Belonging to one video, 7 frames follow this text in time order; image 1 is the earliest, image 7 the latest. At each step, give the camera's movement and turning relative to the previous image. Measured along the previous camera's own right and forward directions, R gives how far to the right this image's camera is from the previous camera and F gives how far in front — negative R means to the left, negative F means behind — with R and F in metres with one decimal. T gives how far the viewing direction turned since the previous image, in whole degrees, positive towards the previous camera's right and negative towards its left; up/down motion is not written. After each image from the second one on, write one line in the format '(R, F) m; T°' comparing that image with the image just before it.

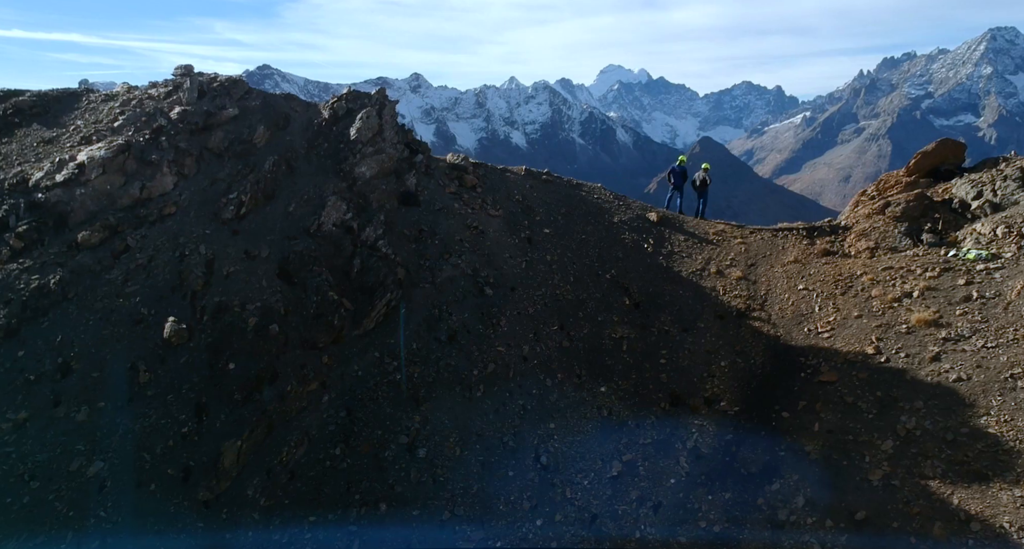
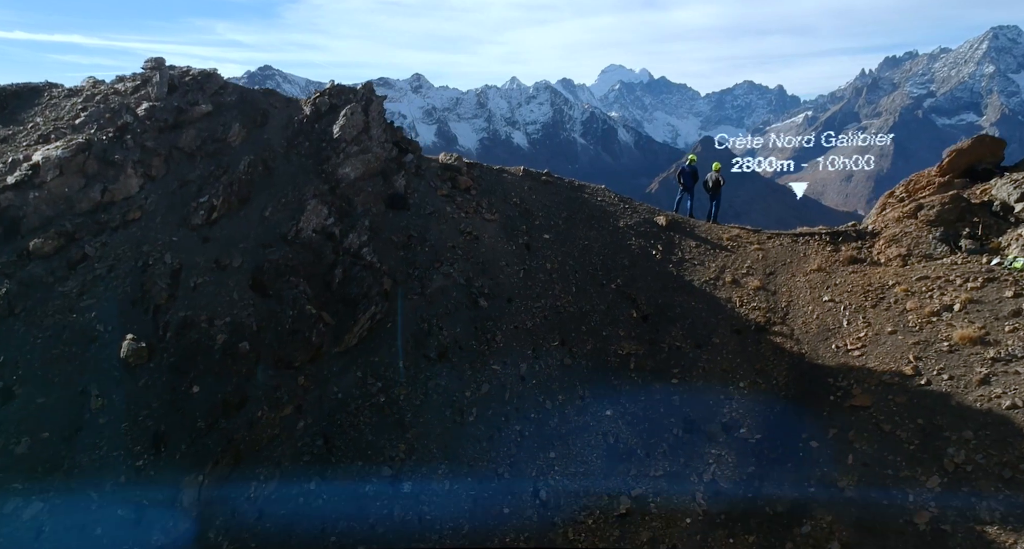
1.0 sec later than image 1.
(+0.1, +1.6) m; 0°
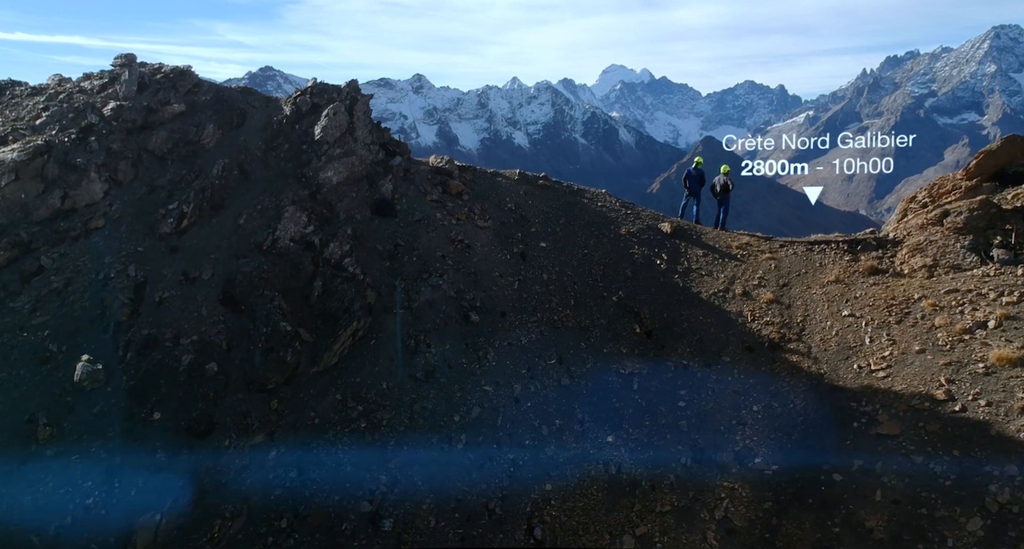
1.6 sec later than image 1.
(+0.2, +1.2) m; 0°
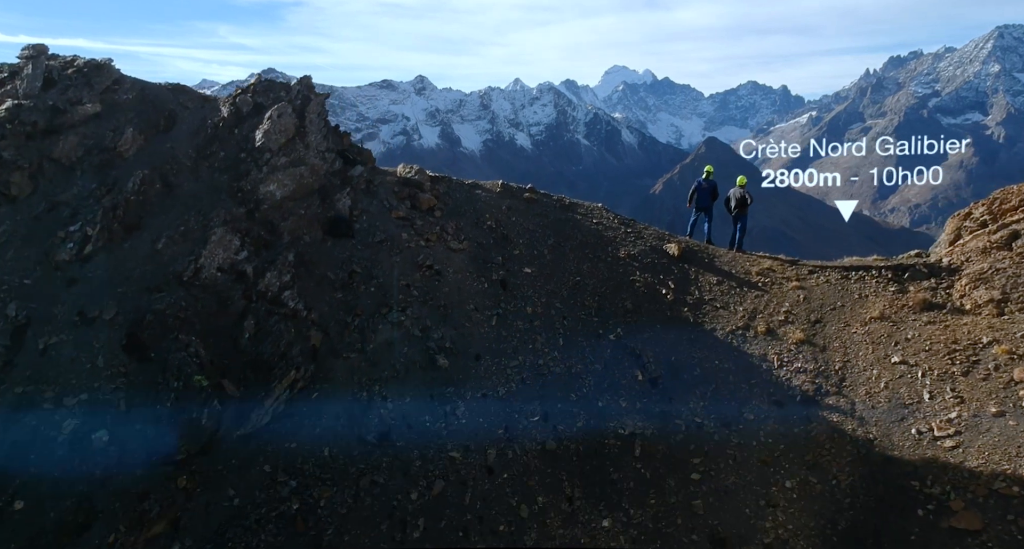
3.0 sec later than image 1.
(+0.5, +2.7) m; 0°
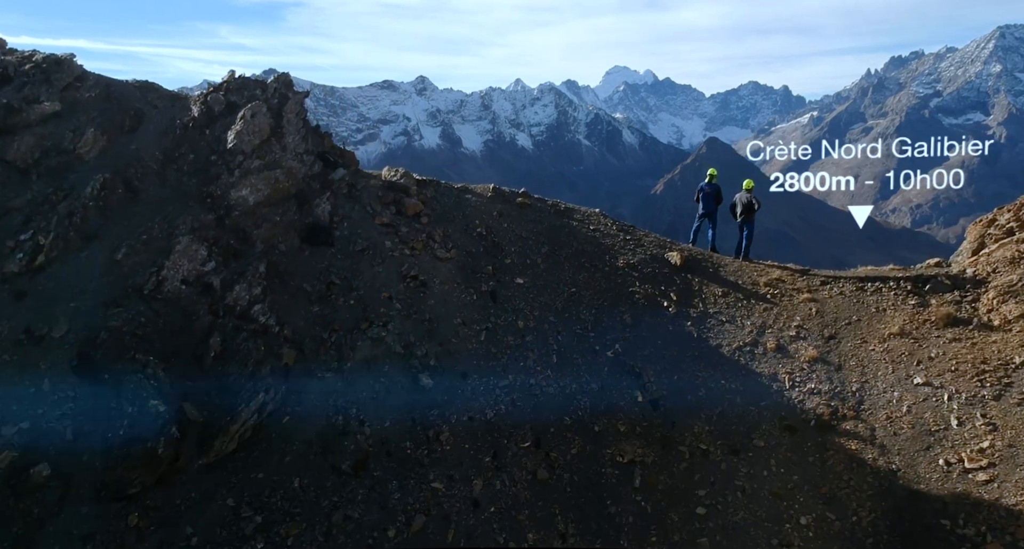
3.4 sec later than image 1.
(+0.2, +1.0) m; 0°
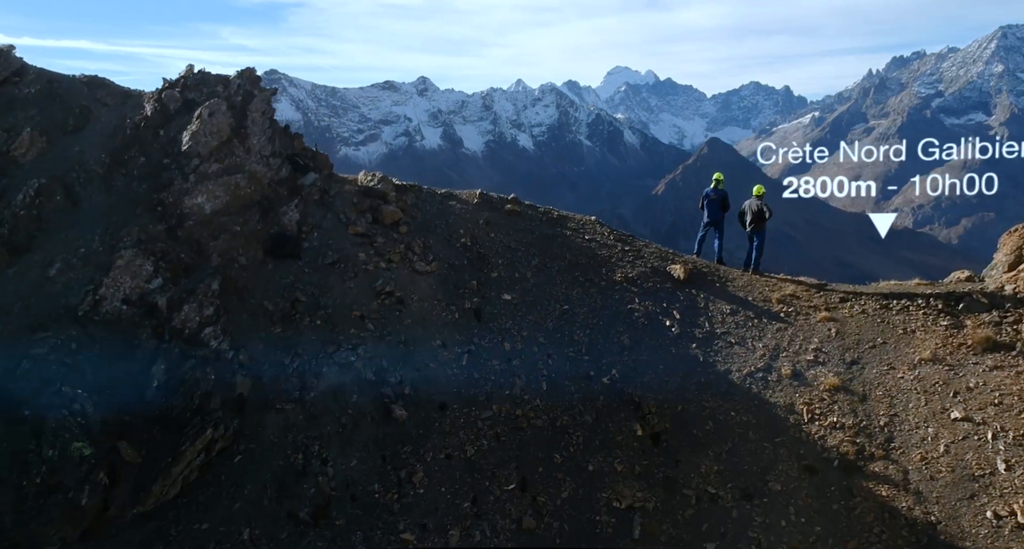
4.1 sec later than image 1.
(+0.3, +1.3) m; 0°
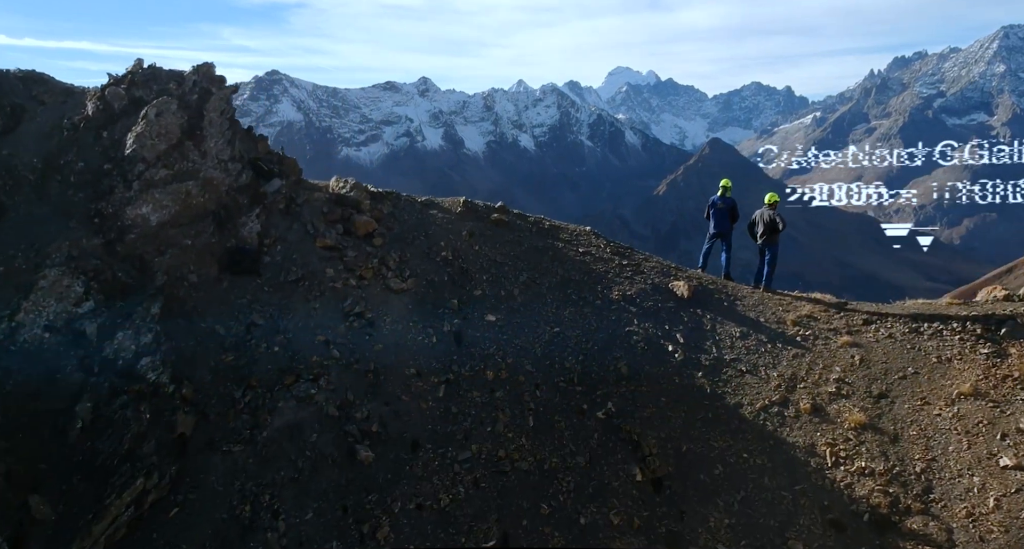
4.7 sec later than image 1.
(+0.3, +1.3) m; 0°
